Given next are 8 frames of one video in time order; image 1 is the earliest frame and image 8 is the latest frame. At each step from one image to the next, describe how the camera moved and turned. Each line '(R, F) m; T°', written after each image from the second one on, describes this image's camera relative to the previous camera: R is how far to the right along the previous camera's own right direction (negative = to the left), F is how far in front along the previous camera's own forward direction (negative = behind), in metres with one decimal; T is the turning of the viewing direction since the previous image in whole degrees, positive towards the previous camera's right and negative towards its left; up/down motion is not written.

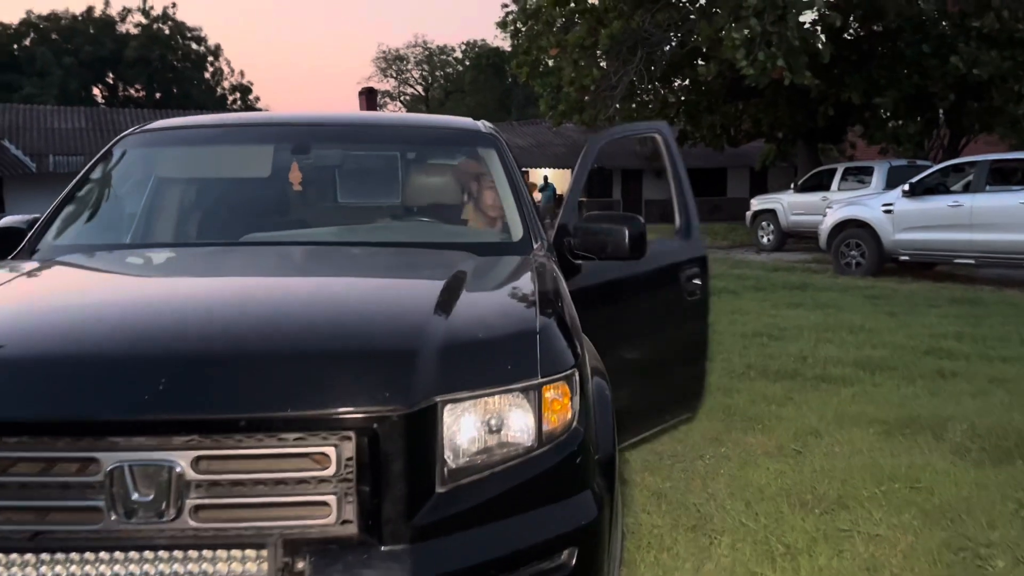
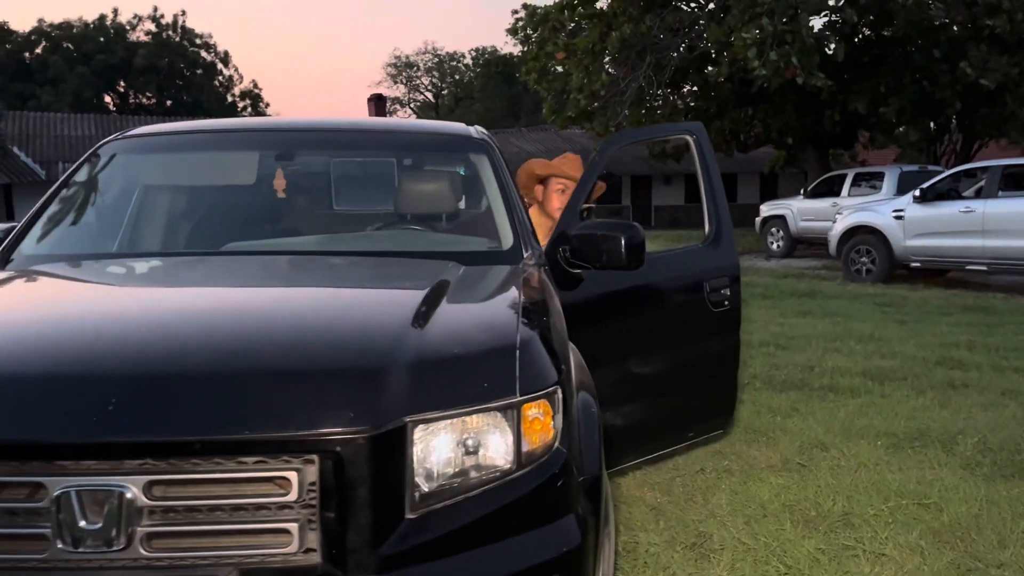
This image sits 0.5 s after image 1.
(+0.1, +0.1) m; -1°
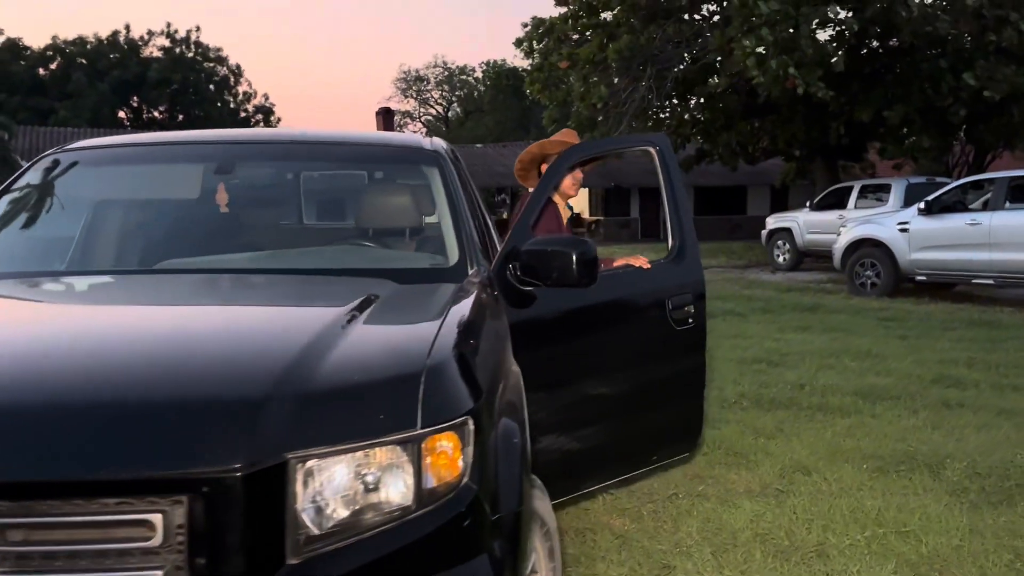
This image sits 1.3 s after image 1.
(+0.3, +0.2) m; -1°
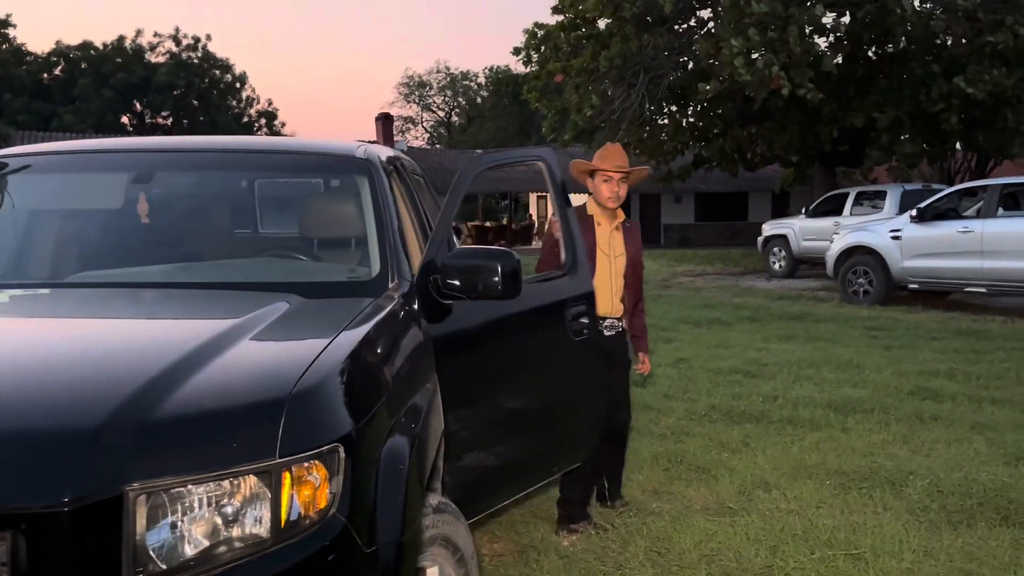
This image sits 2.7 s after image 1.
(+0.3, +0.1) m; 0°
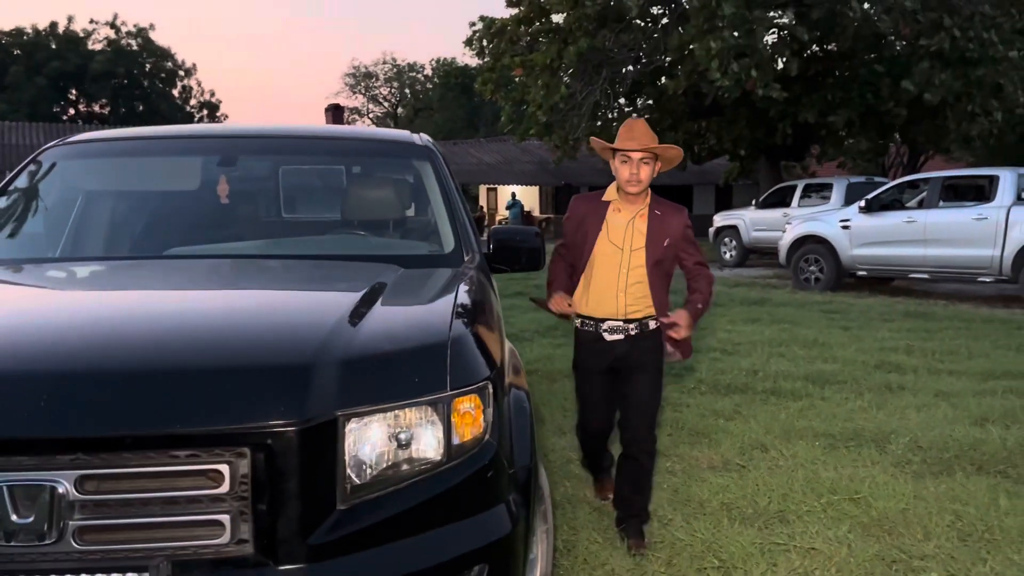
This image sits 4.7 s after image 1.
(-0.5, -0.4) m; +4°
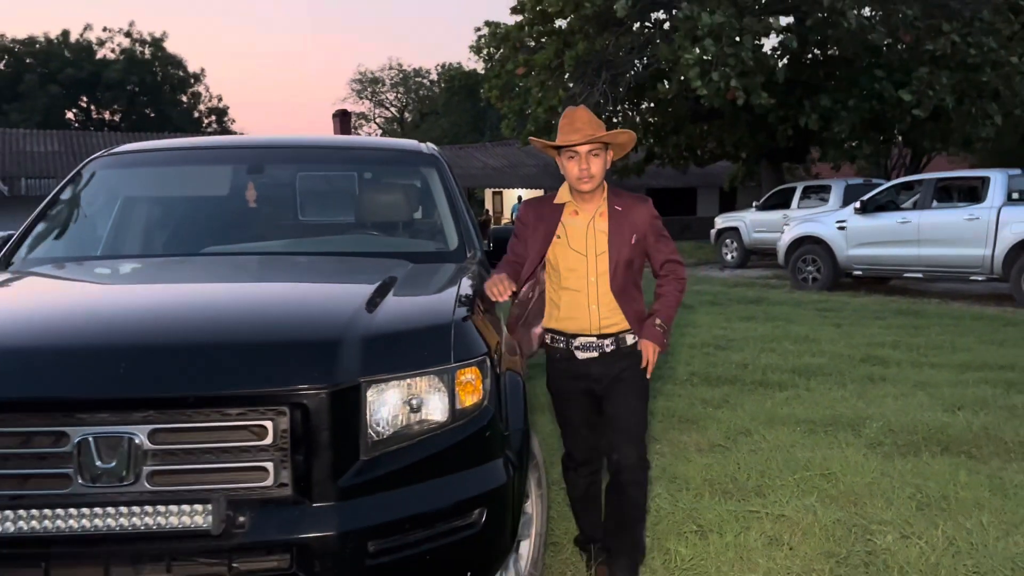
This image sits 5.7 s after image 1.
(0.0, -0.4) m; 0°
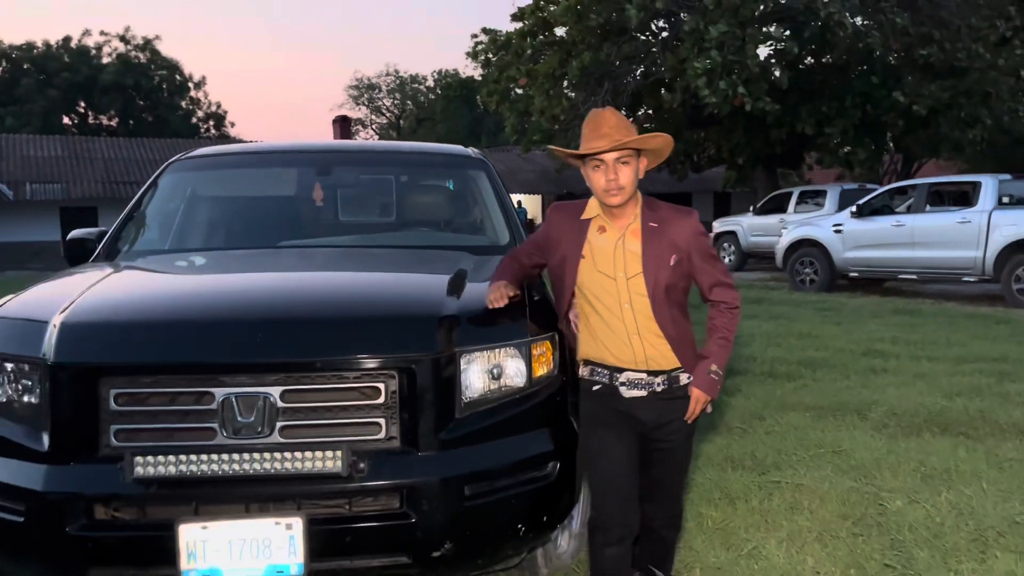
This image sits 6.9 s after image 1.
(-0.3, -0.4) m; +1°
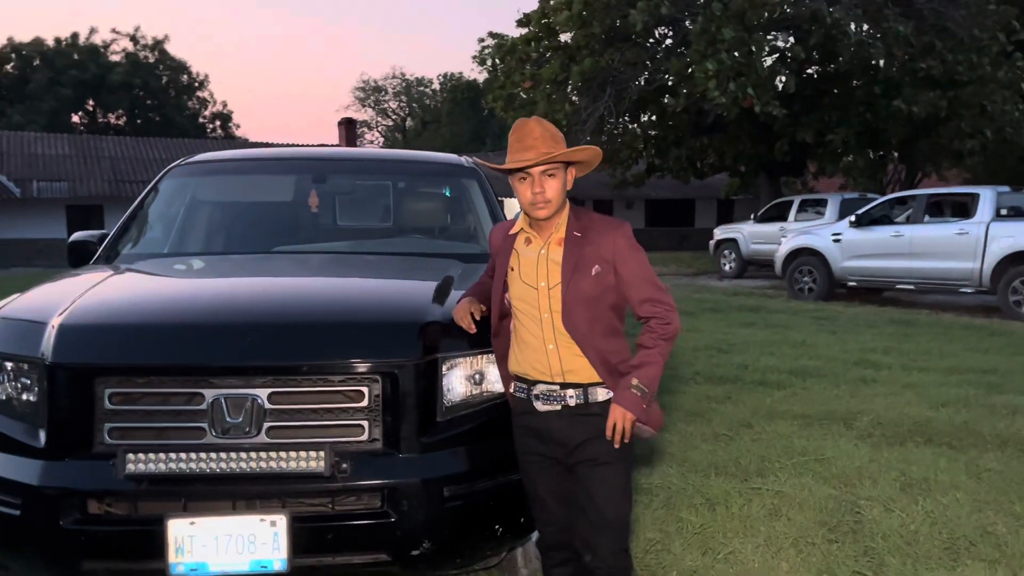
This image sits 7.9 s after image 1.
(+0.1, -0.1) m; 0°
